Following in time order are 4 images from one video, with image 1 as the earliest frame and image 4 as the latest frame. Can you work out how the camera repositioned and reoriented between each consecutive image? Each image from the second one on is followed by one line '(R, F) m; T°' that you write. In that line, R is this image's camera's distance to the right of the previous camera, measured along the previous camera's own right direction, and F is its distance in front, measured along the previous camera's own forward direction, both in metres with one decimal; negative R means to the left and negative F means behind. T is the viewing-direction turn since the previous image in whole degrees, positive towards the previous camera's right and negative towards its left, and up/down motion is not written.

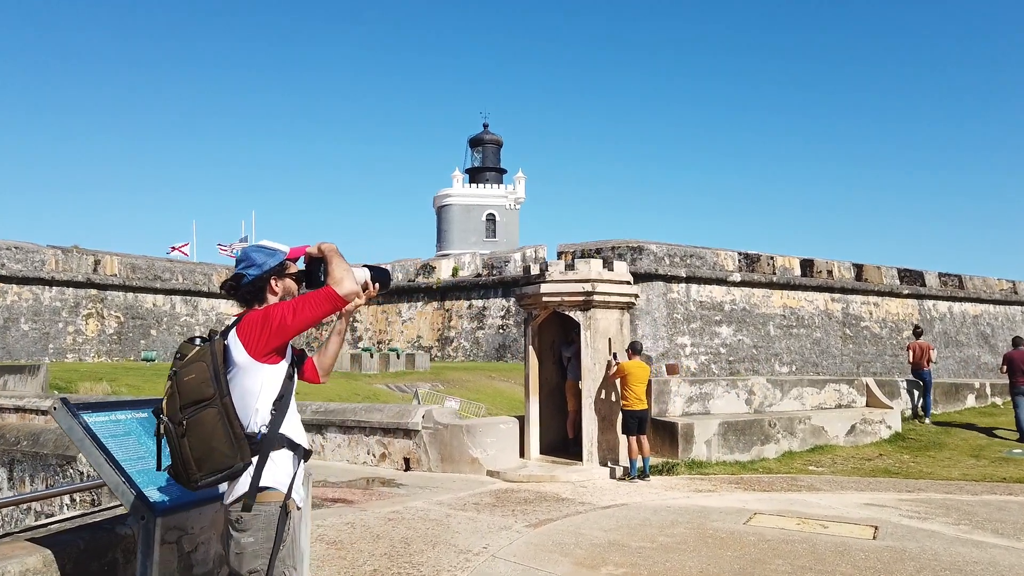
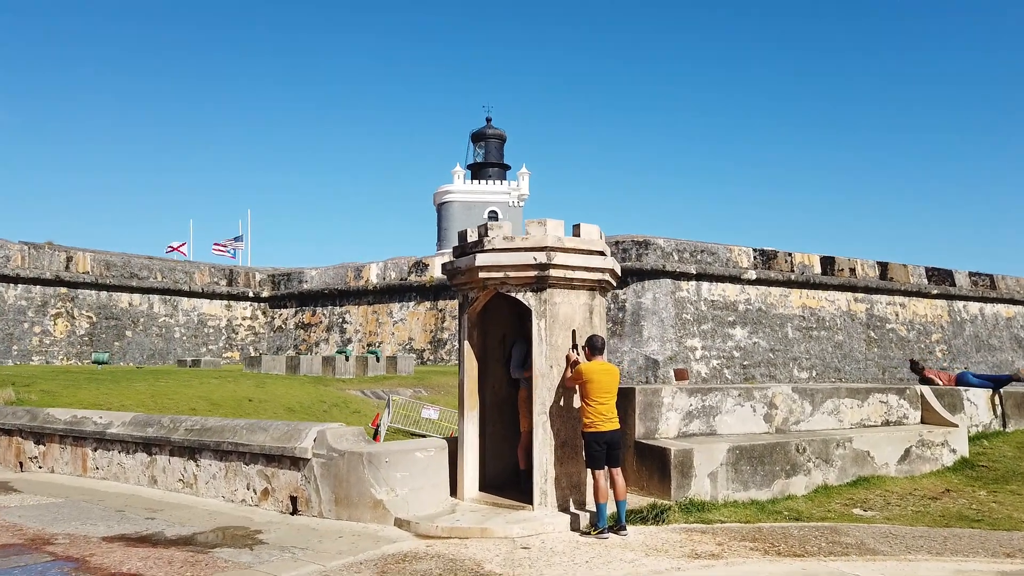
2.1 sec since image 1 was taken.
(+0.6, +2.2) m; -1°
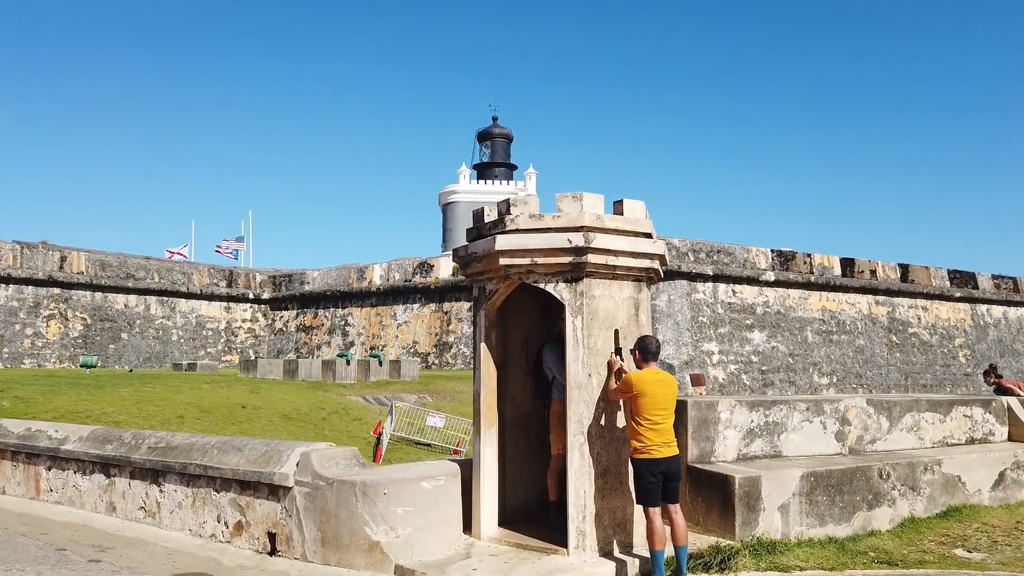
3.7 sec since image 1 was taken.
(-0.1, +1.0) m; 0°
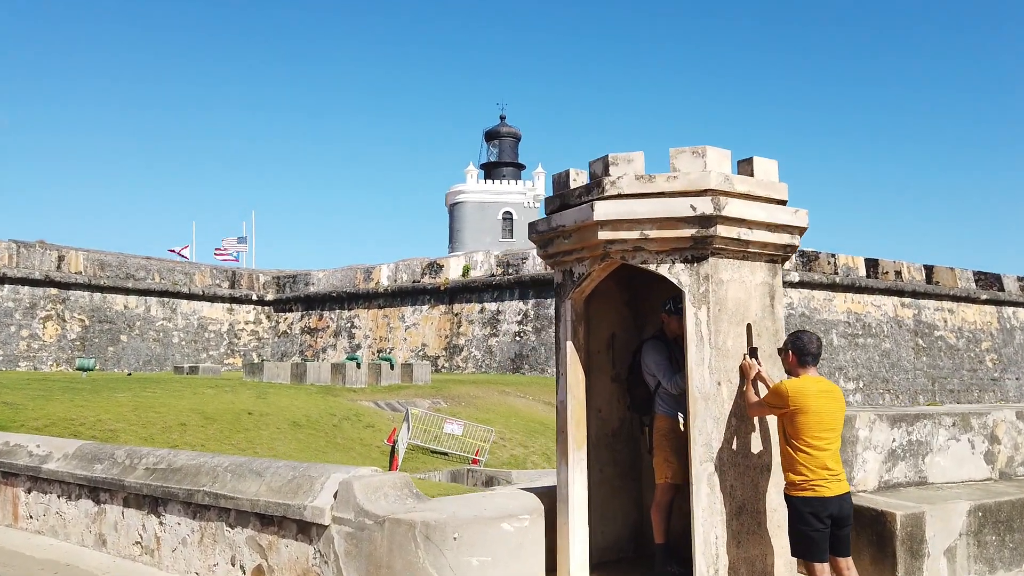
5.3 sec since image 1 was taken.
(-0.4, +1.0) m; 0°
